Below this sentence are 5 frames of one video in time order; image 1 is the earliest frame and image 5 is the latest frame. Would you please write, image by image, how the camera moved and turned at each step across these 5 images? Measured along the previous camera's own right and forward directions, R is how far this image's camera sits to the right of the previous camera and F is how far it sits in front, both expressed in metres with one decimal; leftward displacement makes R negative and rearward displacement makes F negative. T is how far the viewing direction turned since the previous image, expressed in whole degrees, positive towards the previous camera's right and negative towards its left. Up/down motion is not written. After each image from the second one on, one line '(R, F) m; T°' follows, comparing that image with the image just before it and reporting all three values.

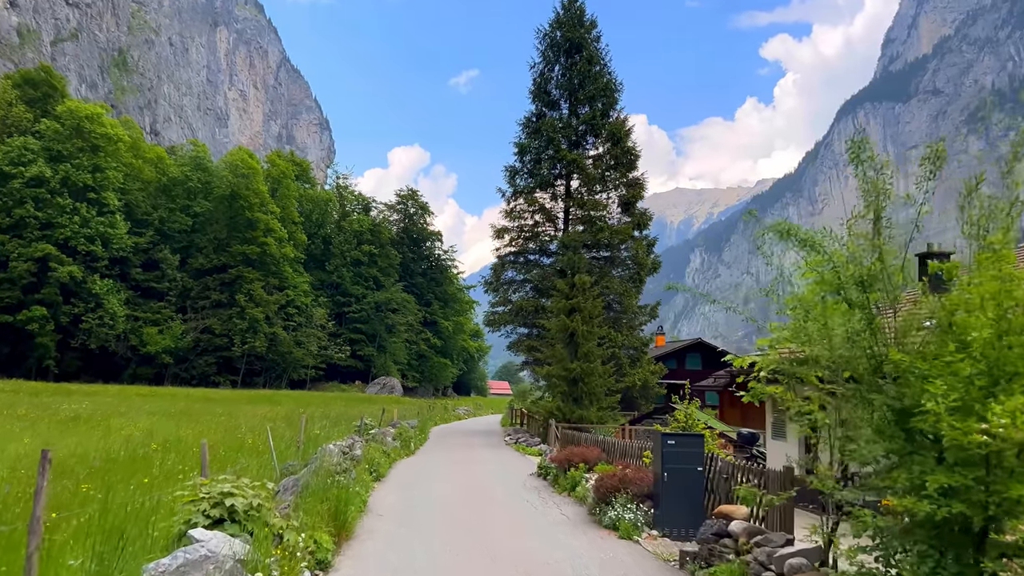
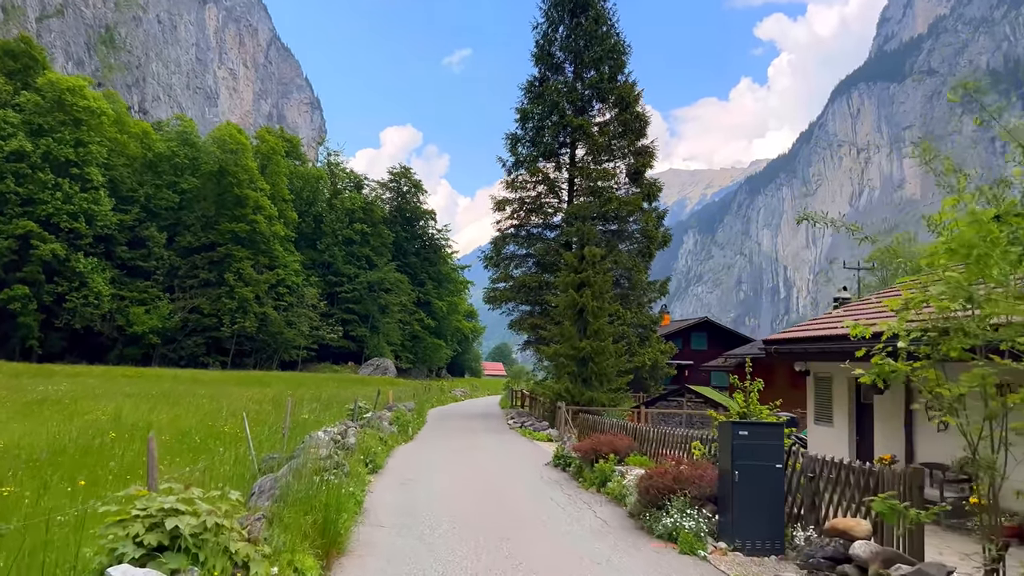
(-0.2, +1.2) m; +1°
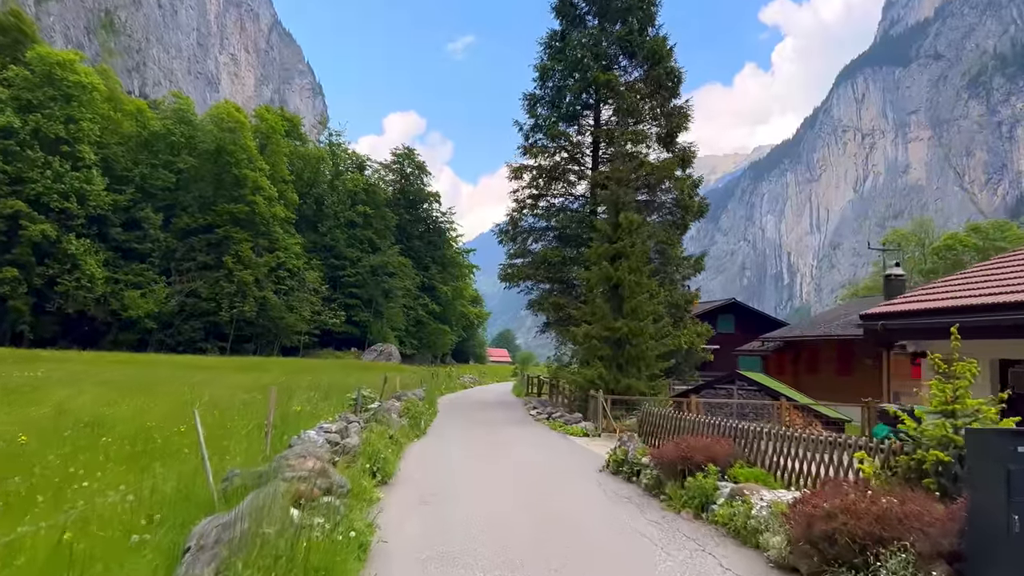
(-0.4, +2.1) m; 0°
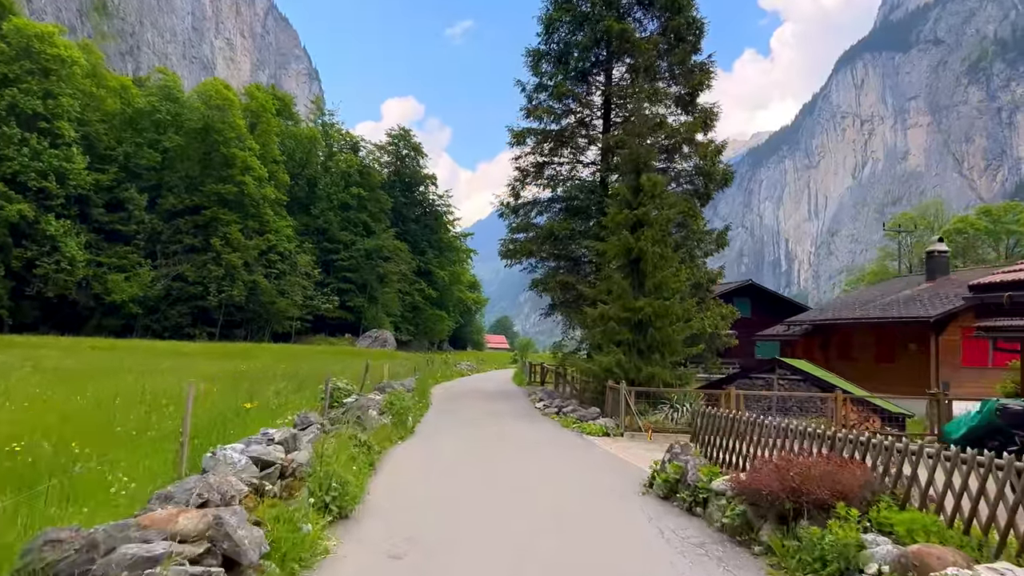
(-0.1, +2.0) m; 0°
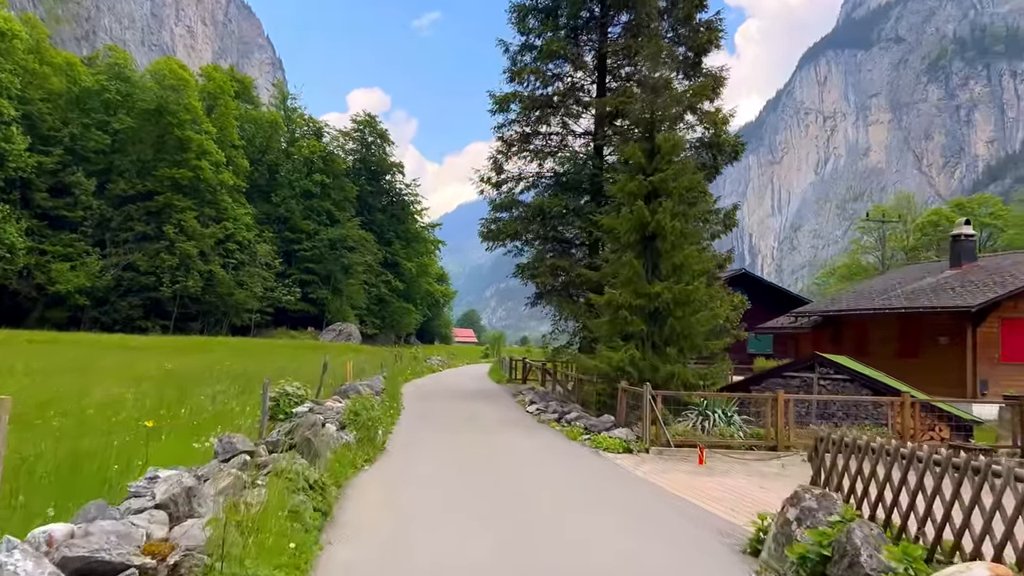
(-0.3, +2.1) m; +2°
